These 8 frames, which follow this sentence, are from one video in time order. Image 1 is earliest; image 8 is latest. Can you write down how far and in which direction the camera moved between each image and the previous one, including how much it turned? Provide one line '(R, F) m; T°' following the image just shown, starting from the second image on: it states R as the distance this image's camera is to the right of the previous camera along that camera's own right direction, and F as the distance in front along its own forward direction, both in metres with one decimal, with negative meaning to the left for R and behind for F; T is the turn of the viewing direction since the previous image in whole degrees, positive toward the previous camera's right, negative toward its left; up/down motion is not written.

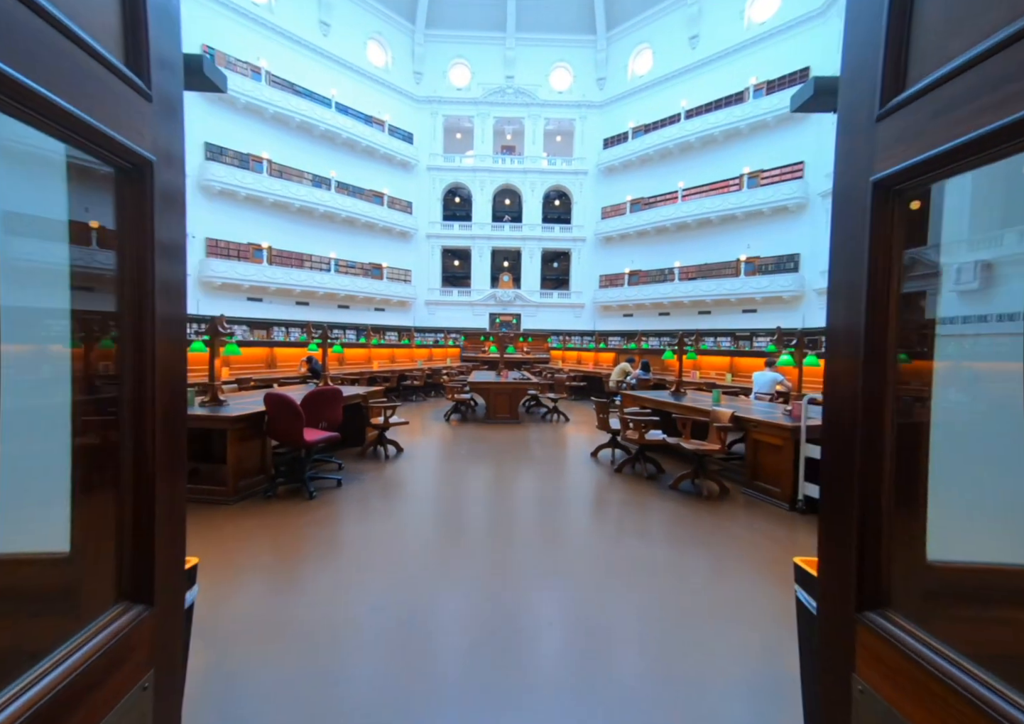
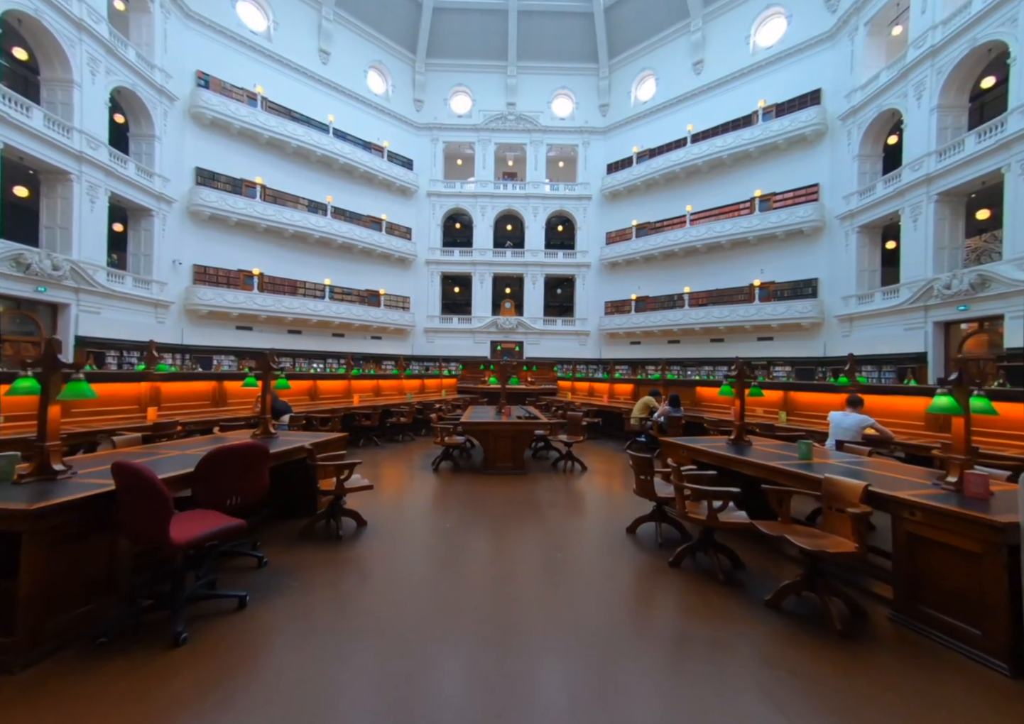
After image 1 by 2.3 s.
(0.0, +0.8) m; 0°
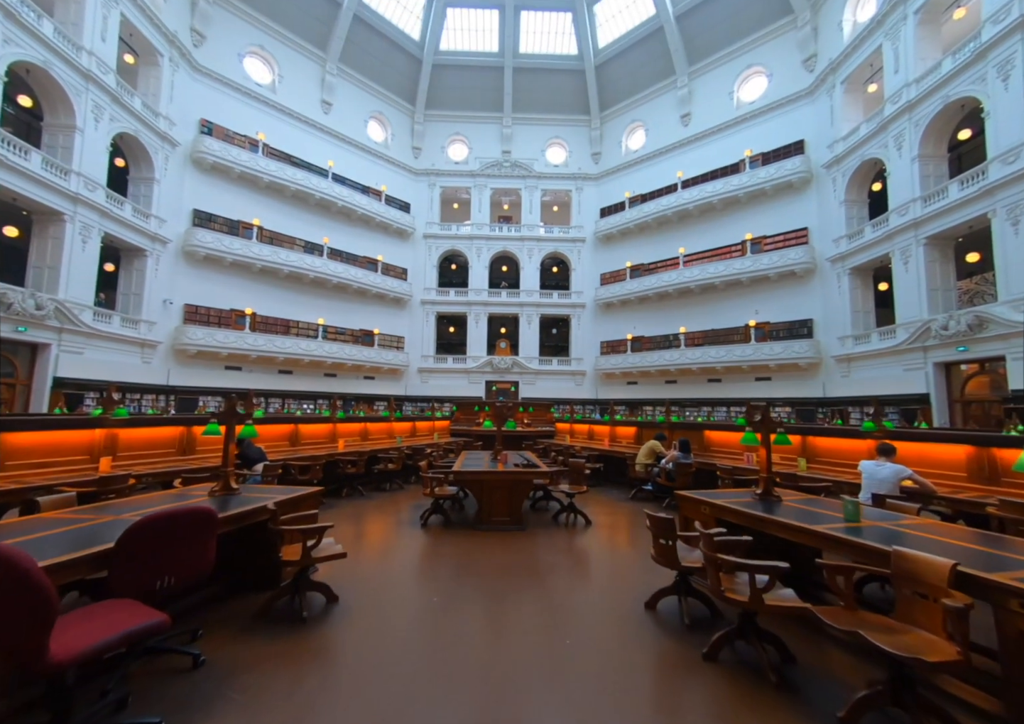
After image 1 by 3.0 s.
(0.0, +0.3) m; +1°
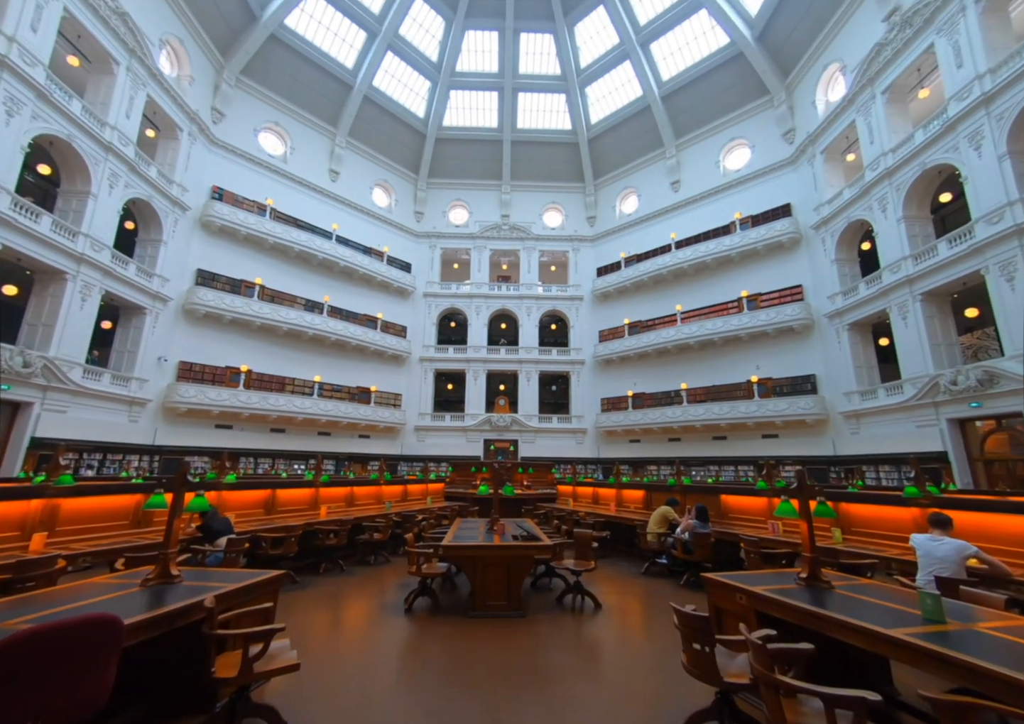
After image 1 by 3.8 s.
(0.0, +0.3) m; 0°
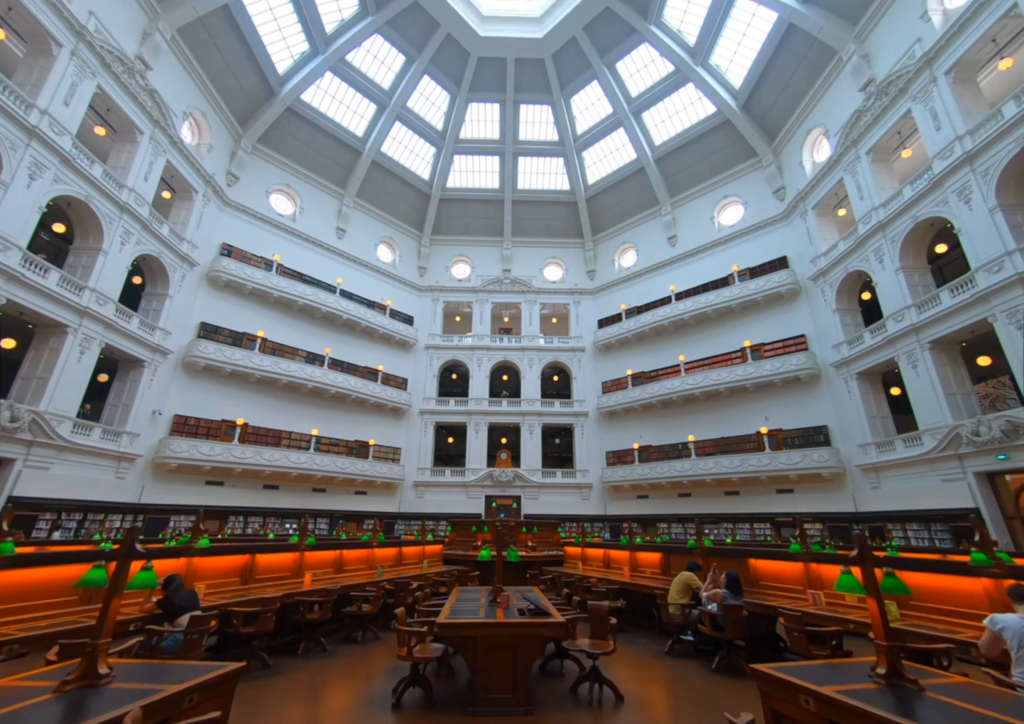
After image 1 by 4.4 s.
(0.0, +0.2) m; 0°
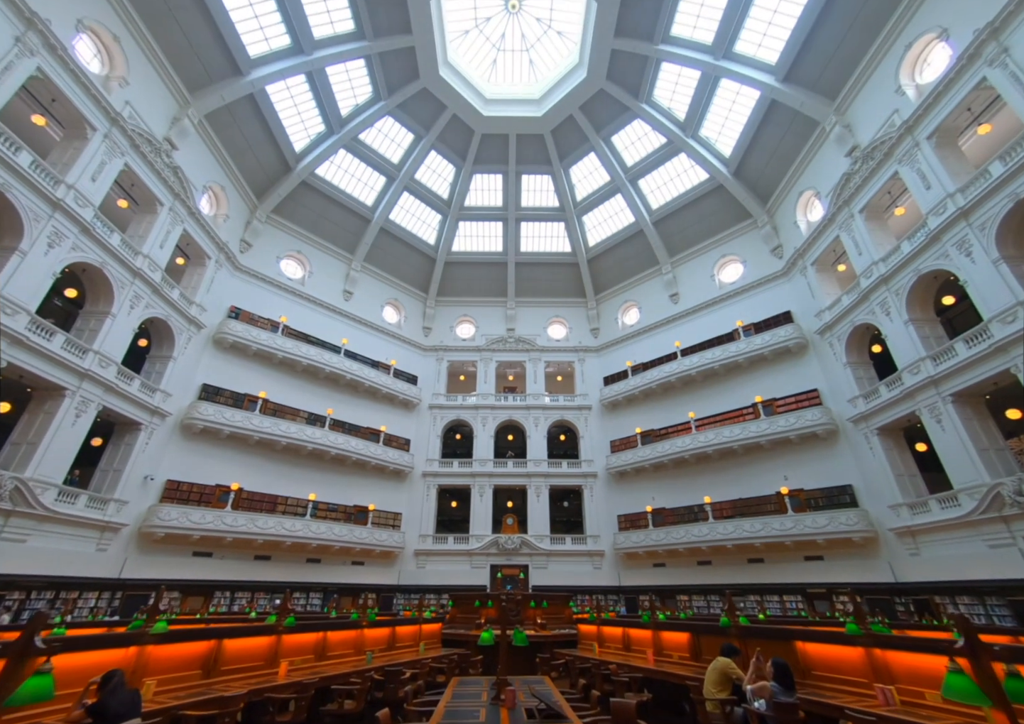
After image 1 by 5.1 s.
(0.0, +0.3) m; -1°
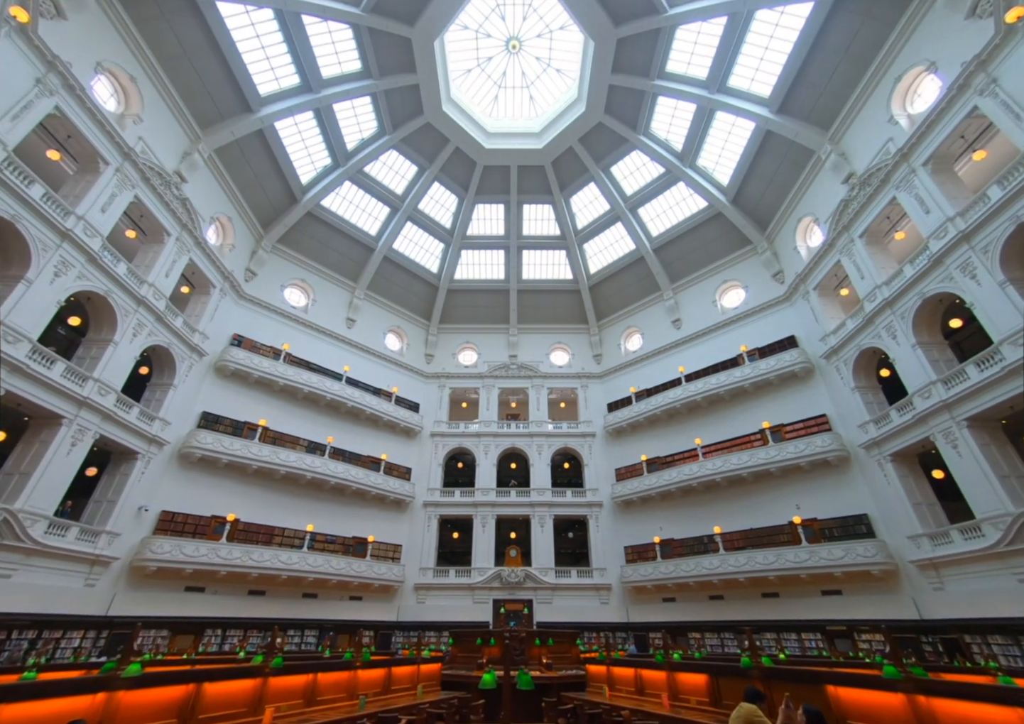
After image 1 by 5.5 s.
(0.0, +0.1) m; 0°
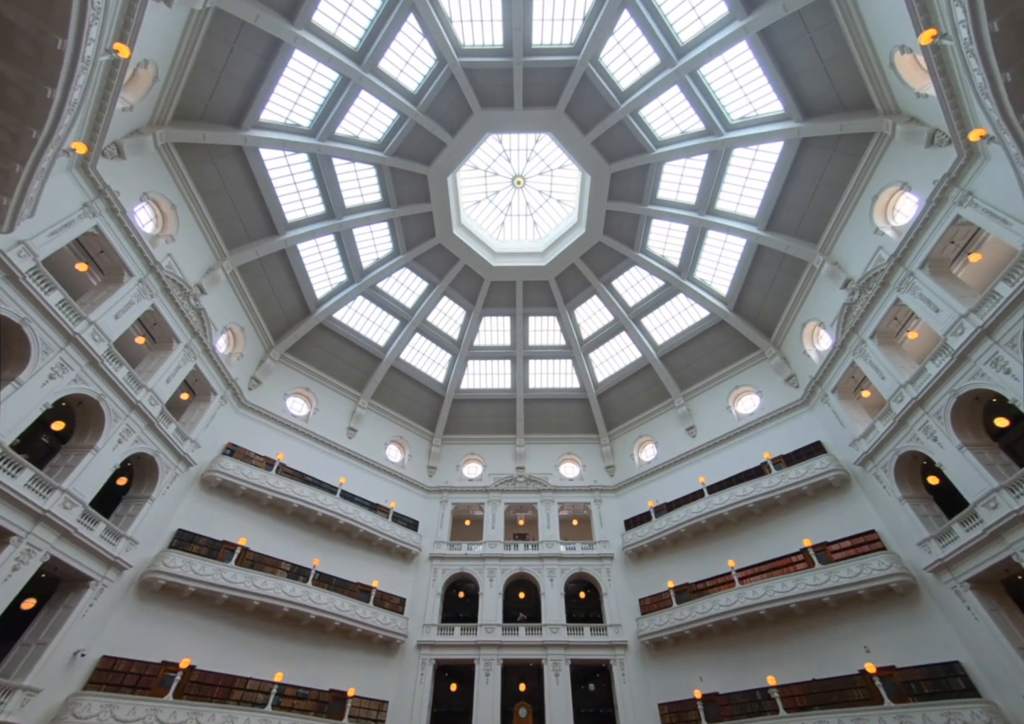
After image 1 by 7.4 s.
(0.0, +0.8) m; -1°
